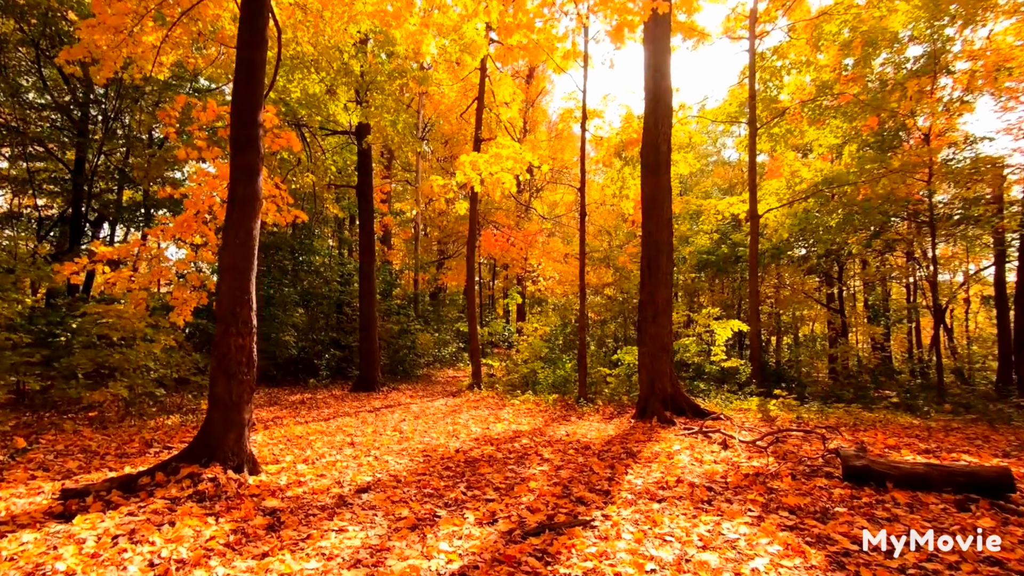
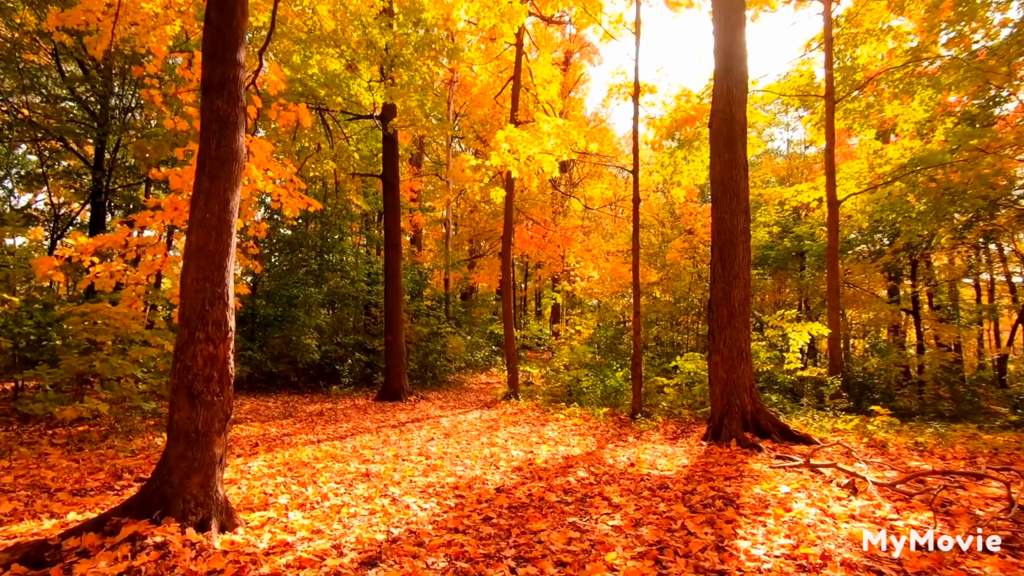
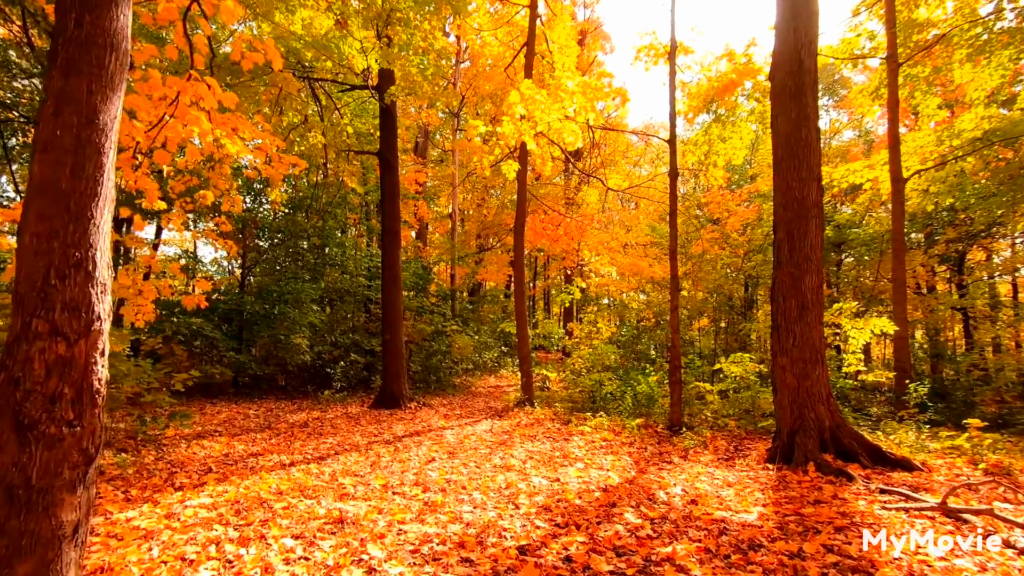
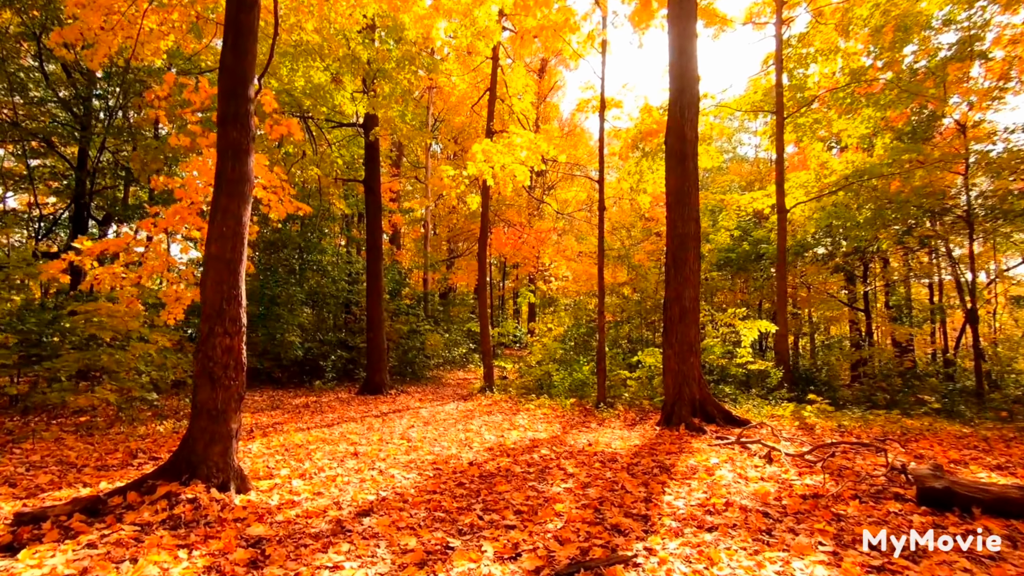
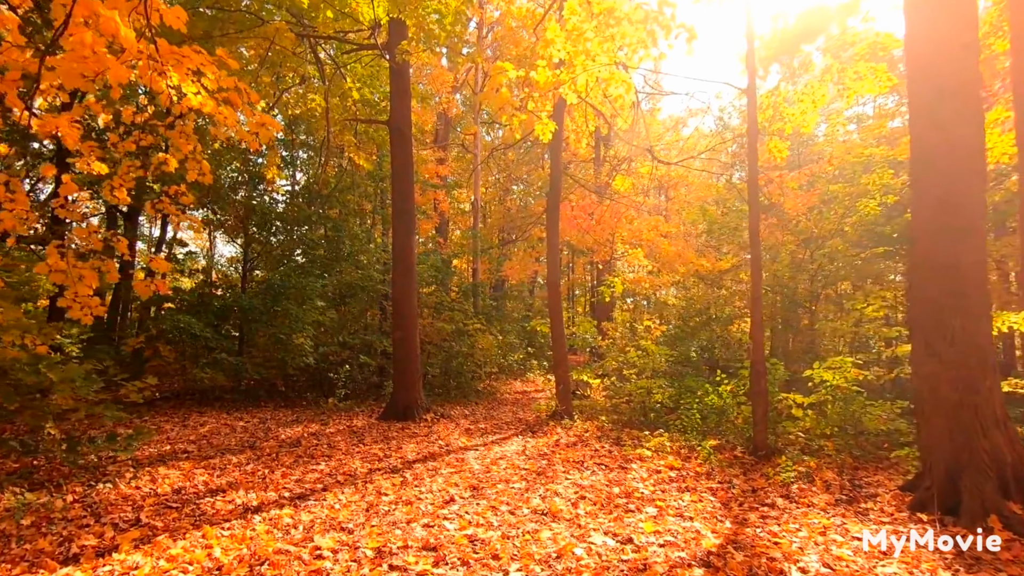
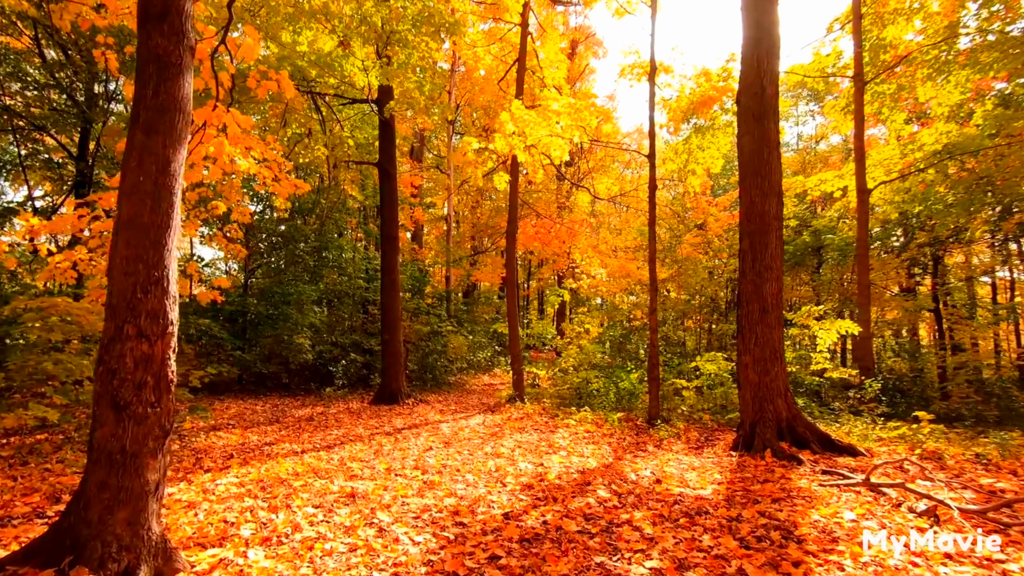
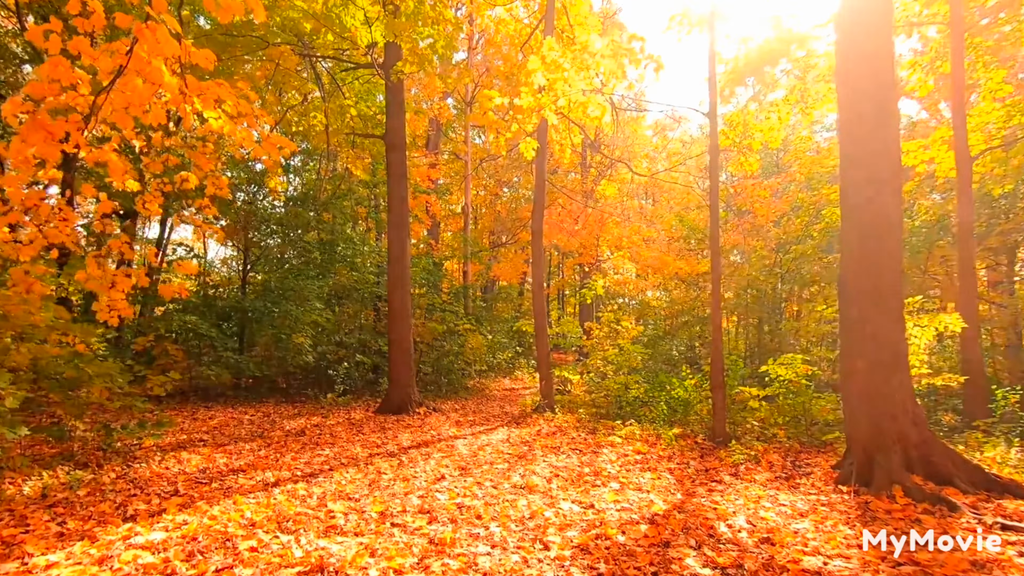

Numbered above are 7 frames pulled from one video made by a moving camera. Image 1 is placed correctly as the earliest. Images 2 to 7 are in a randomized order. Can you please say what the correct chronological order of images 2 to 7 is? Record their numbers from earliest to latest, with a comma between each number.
4, 2, 6, 3, 7, 5
